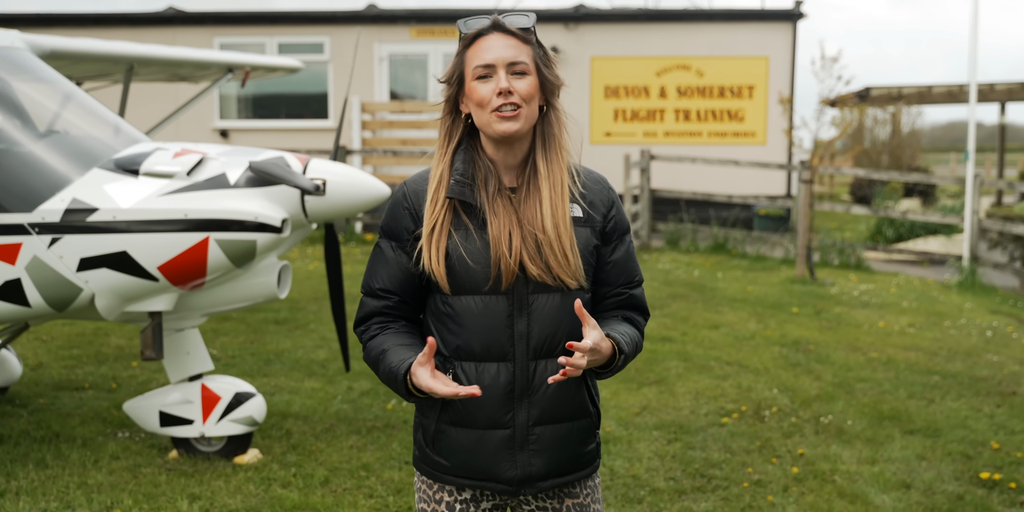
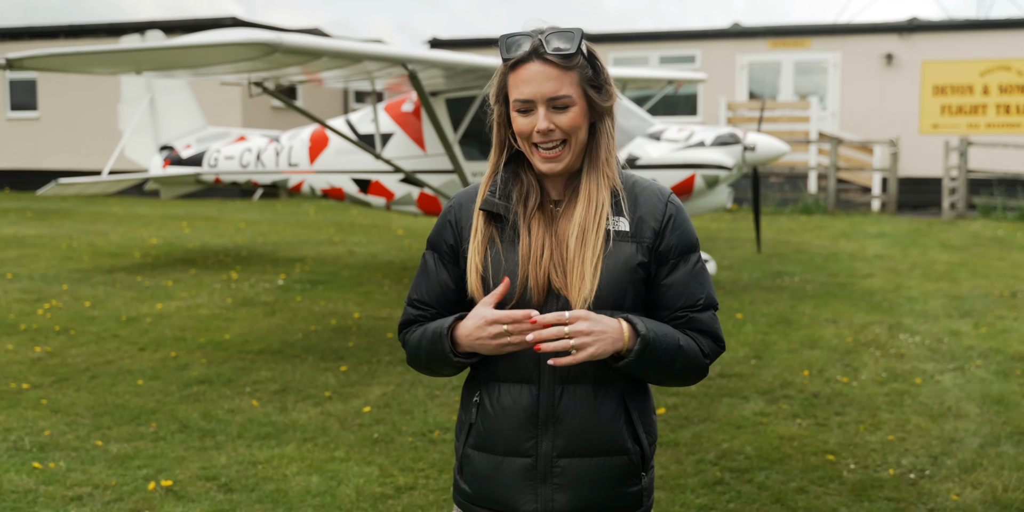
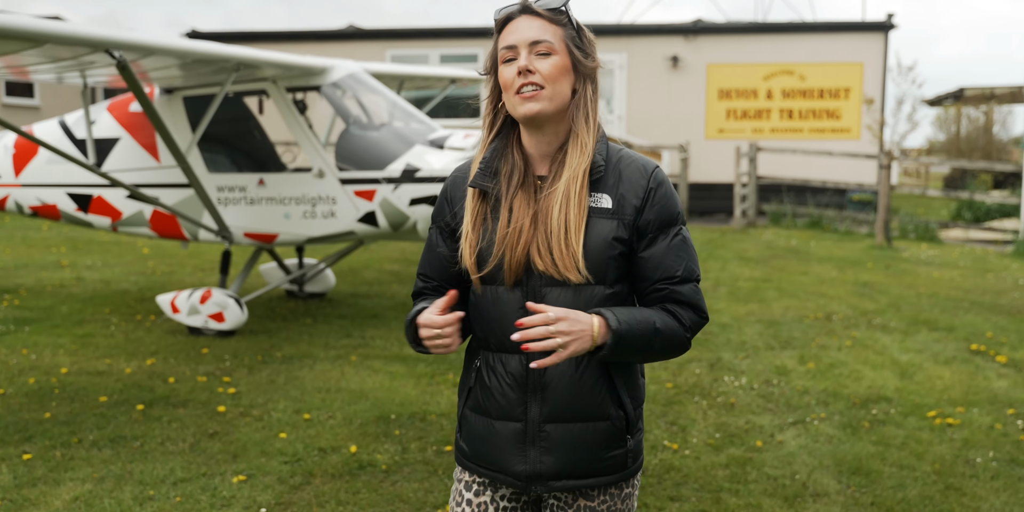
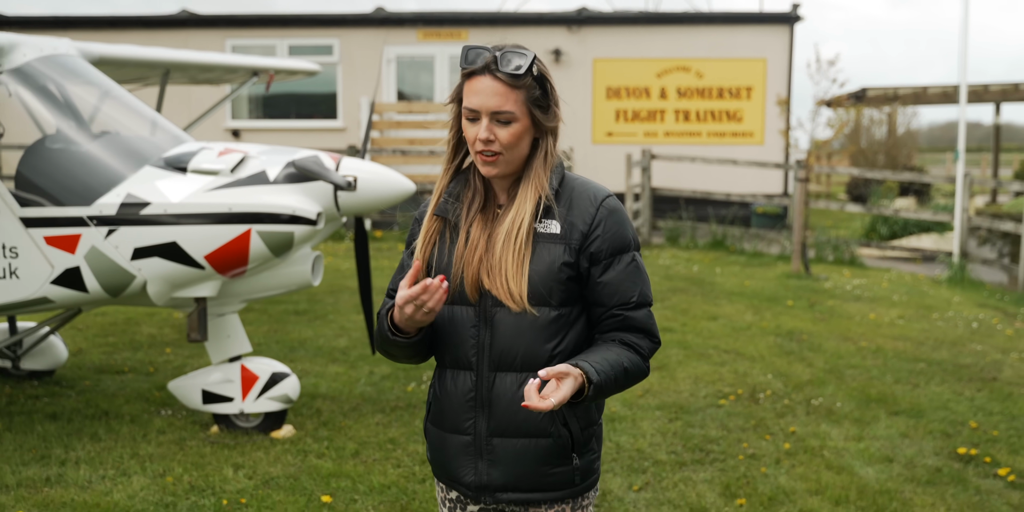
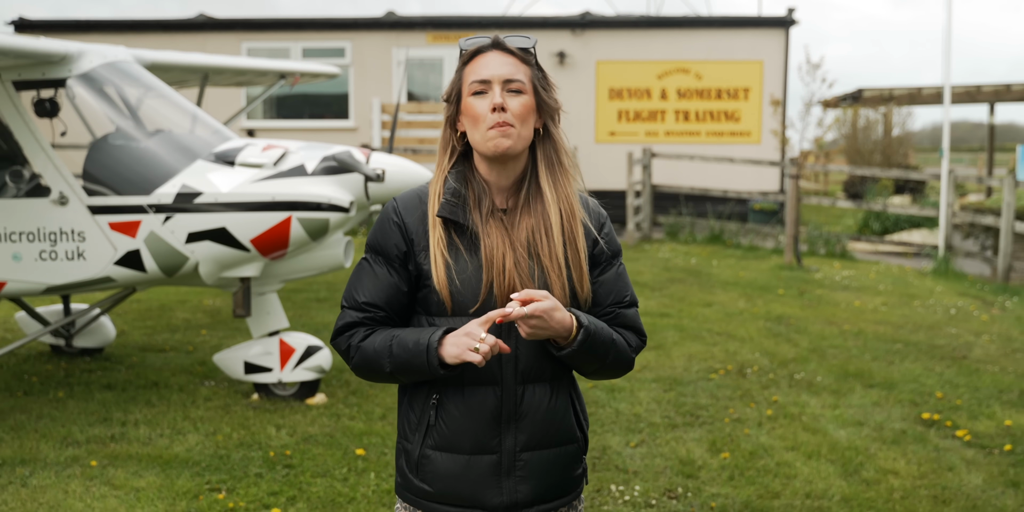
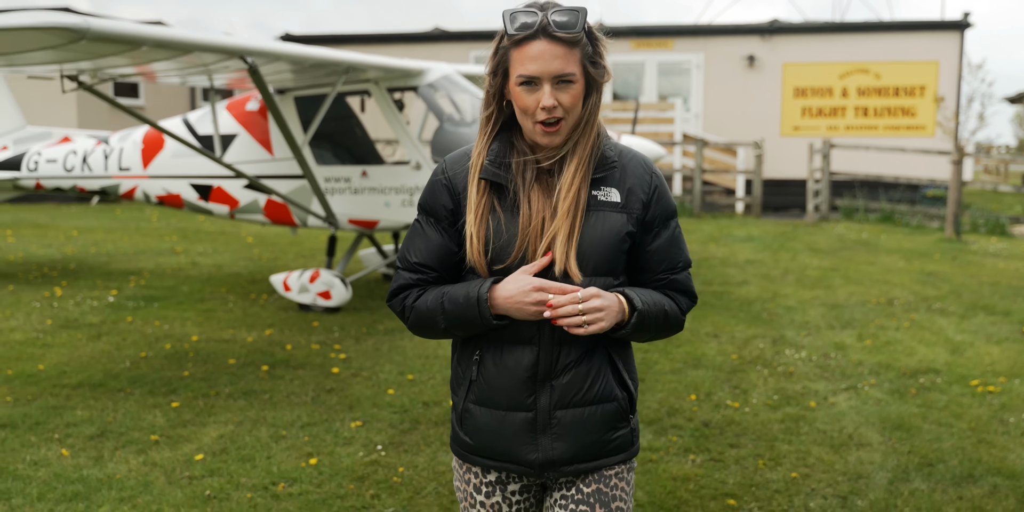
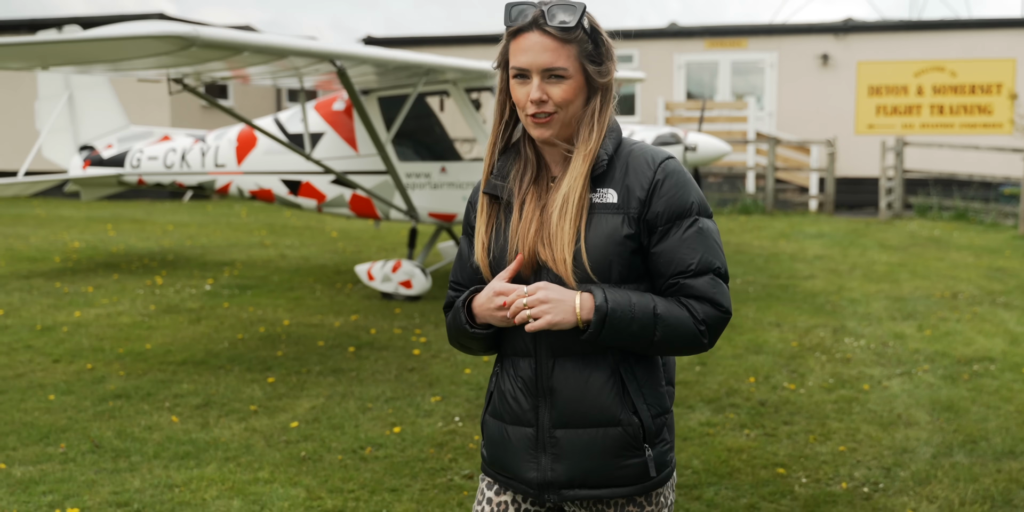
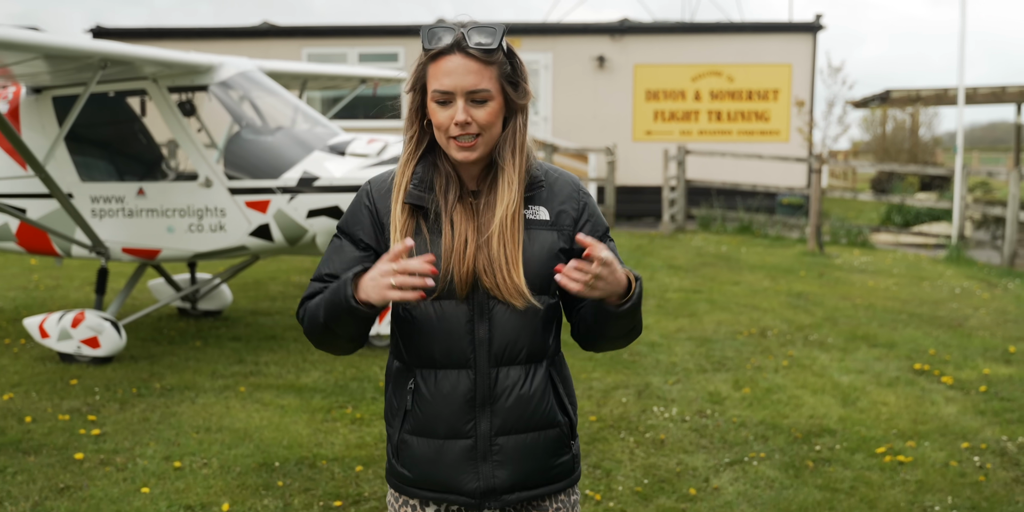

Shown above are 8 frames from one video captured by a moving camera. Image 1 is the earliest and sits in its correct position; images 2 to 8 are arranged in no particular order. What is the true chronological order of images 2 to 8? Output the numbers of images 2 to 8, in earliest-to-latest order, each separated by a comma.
4, 5, 8, 3, 6, 7, 2
